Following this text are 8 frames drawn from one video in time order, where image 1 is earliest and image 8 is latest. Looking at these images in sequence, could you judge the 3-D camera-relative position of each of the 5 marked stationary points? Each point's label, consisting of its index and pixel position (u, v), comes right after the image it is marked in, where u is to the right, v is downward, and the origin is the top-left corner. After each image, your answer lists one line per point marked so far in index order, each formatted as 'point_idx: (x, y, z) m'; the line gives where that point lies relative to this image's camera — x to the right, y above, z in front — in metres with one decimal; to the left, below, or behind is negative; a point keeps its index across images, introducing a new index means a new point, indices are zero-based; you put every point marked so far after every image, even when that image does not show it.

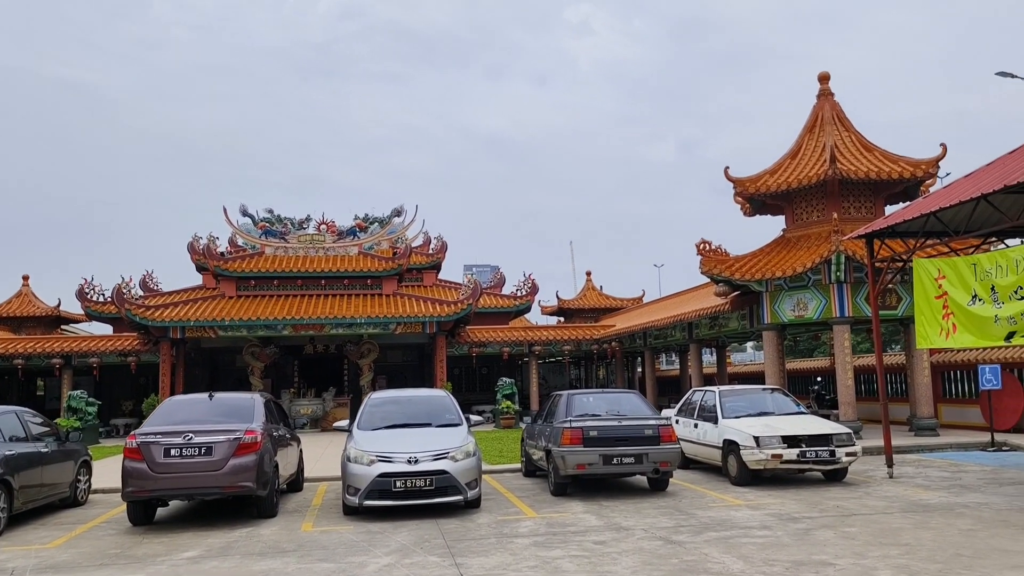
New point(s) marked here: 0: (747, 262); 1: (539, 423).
0: (+4.7, +0.5, +17.1) m
1: (+0.4, -1.8, +11.4) m
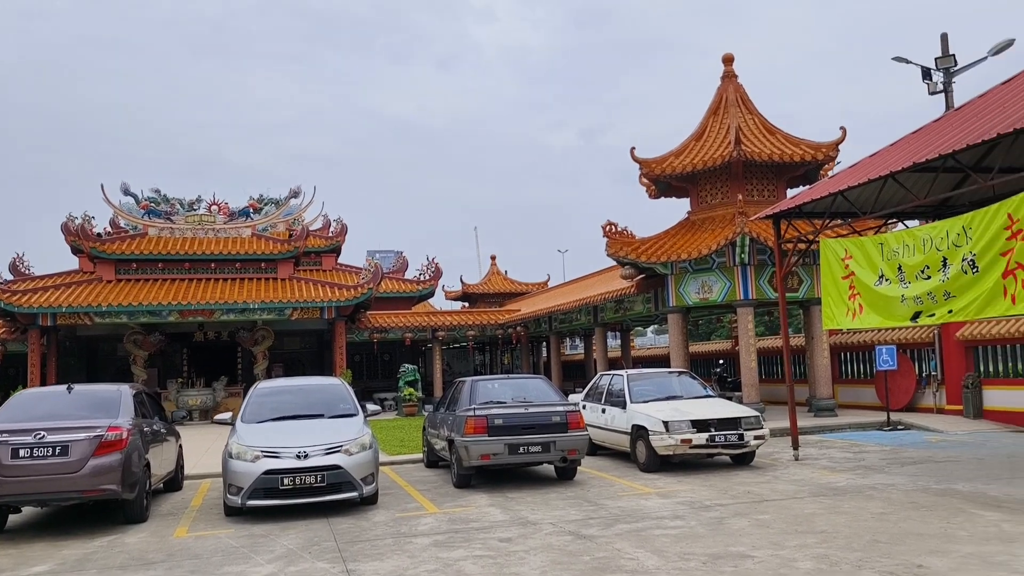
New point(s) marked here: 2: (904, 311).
0: (+2.8, +0.9, +16.9) m
1: (-0.9, -1.6, +10.8) m
2: (+4.2, -0.2, +9.2) m
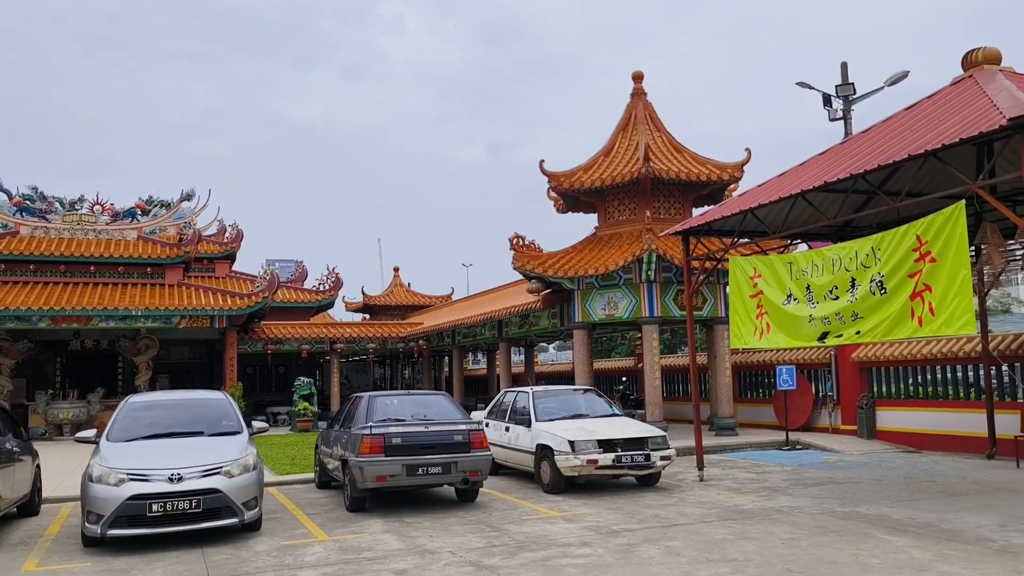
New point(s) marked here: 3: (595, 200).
0: (+0.9, +0.6, +16.6) m
1: (-2.1, -1.7, +10.1) m
2: (+3.2, -0.5, +9.1) m
3: (+1.7, +1.8, +17.3) m
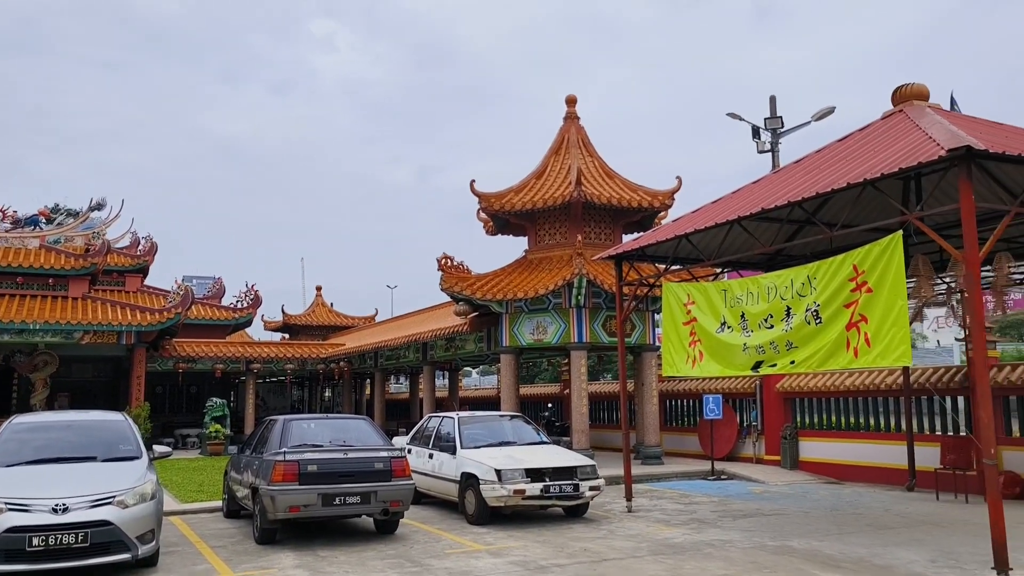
0: (-0.5, +0.1, +16.2) m
1: (-2.9, -1.8, +9.5) m
2: (+2.4, -0.8, +9.0) m
3: (+0.3, +1.3, +17.0) m
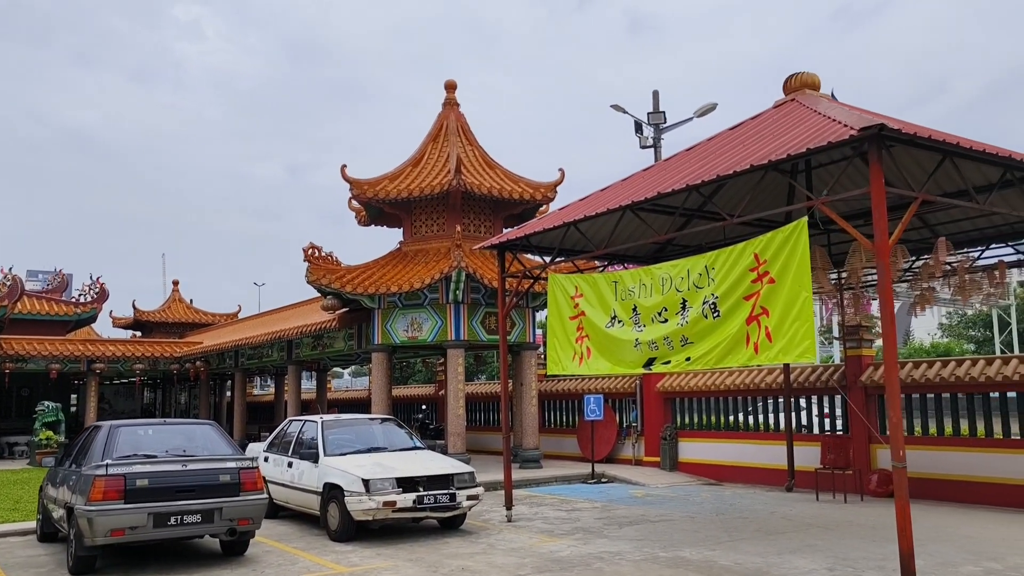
0: (-2.7, +0.3, +15.1) m
1: (-4.2, -1.7, +8.0) m
2: (+1.2, -0.7, +8.3) m
3: (-2.1, +1.4, +16.0) m
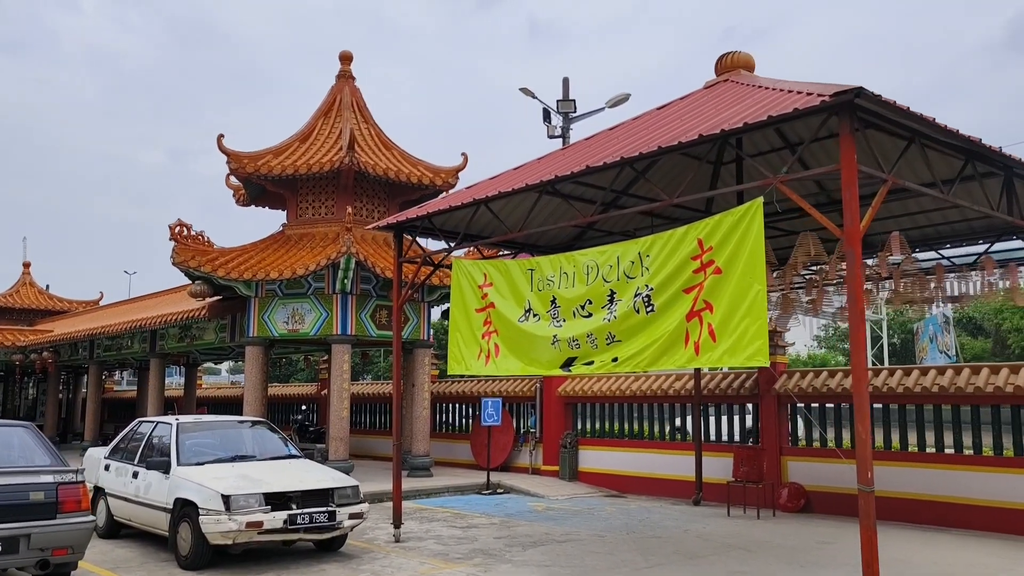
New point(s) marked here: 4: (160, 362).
0: (-4.4, +0.5, +13.5) m
1: (-5.0, -1.4, +6.2) m
2: (+0.3, -0.6, +7.3) m
3: (-3.8, +1.6, +14.4) m
4: (-7.1, -1.5, +17.3) m
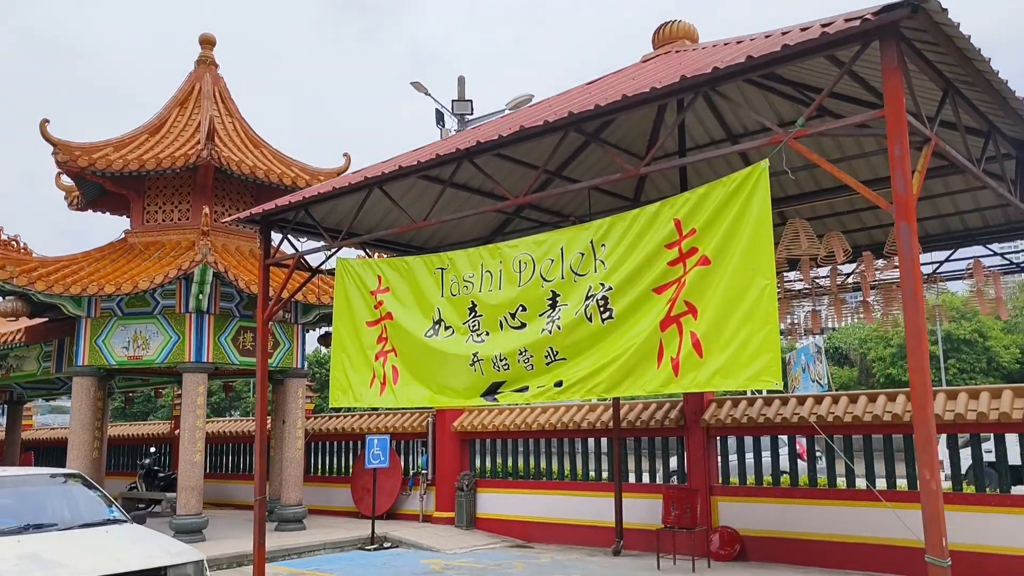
0: (-5.8, +0.3, +11.0) m
1: (-5.4, -1.3, +3.7) m
2: (-0.3, -0.6, +5.5) m
3: (-5.4, +1.4, +12.1) m
4: (-9.1, -1.8, +14.3) m
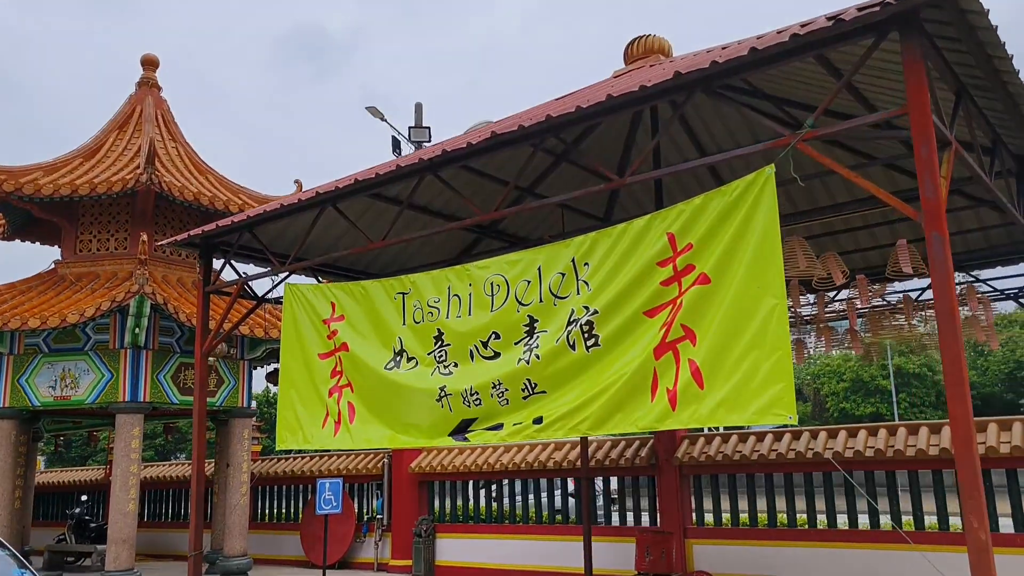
0: (-6.3, -0.1, +10.1) m
1: (-5.5, -1.4, +2.8) m
2: (-0.4, -0.7, +4.9) m
3: (-5.9, +0.9, +11.3) m
4: (-9.7, -2.4, +13.2) m
